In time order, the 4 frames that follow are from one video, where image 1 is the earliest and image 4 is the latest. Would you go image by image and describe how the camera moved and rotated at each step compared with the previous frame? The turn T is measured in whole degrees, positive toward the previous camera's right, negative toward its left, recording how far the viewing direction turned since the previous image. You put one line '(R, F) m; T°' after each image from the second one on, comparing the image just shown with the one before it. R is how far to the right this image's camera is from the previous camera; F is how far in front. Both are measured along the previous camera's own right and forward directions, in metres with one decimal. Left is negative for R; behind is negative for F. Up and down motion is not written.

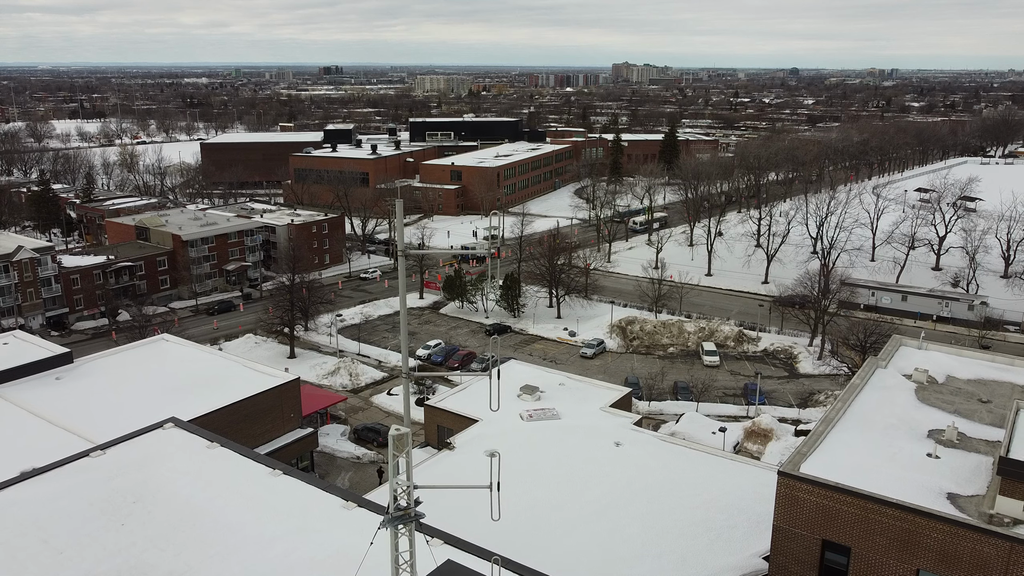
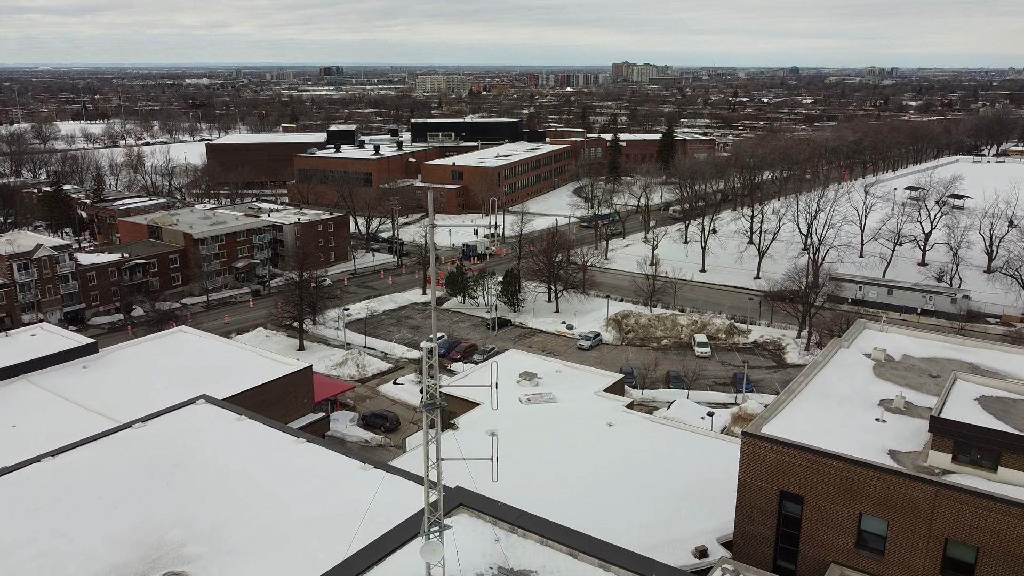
(+0.1, -1.8) m; 0°
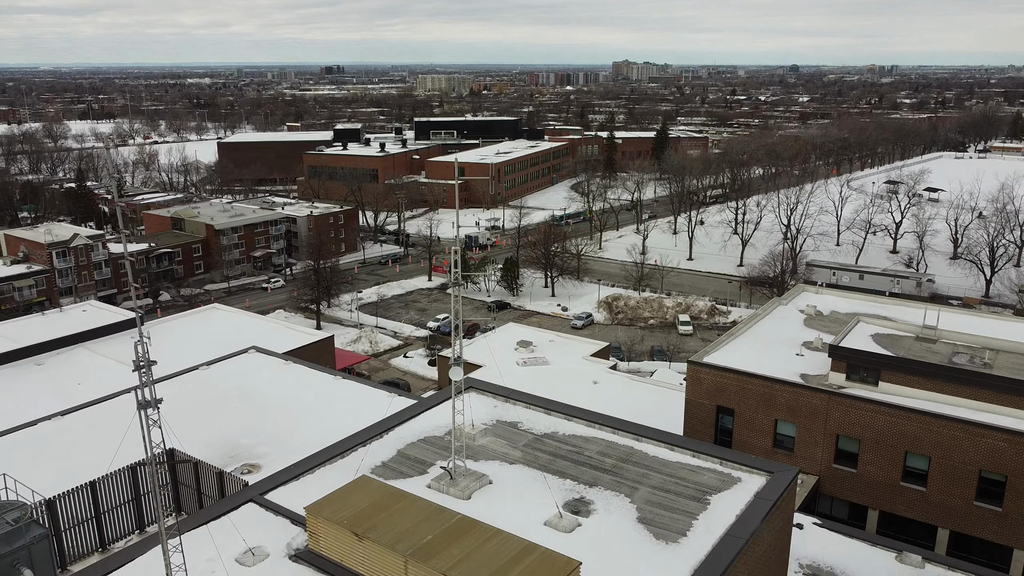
(+0.1, -3.9) m; 0°
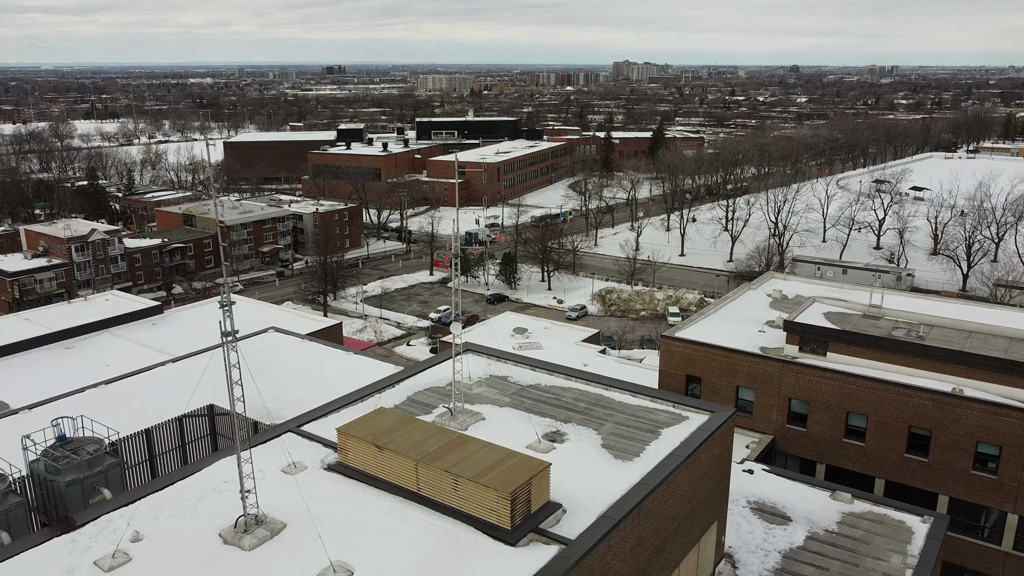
(+0.2, -2.3) m; 0°
